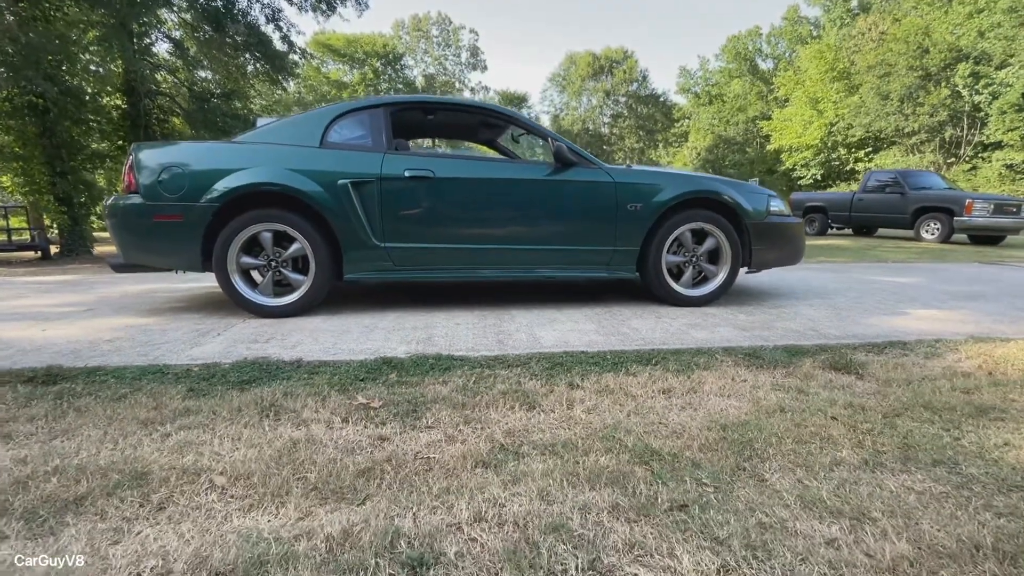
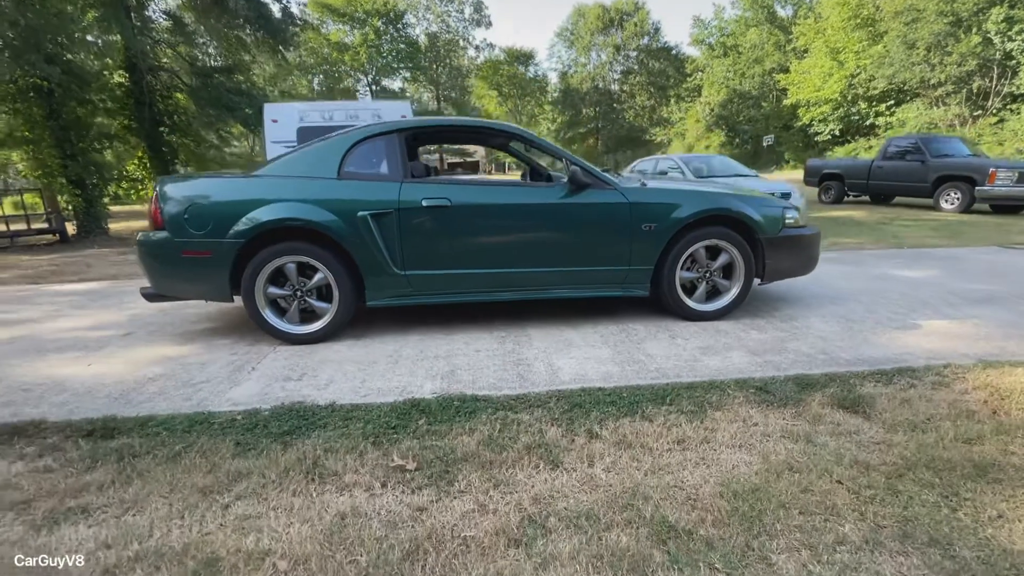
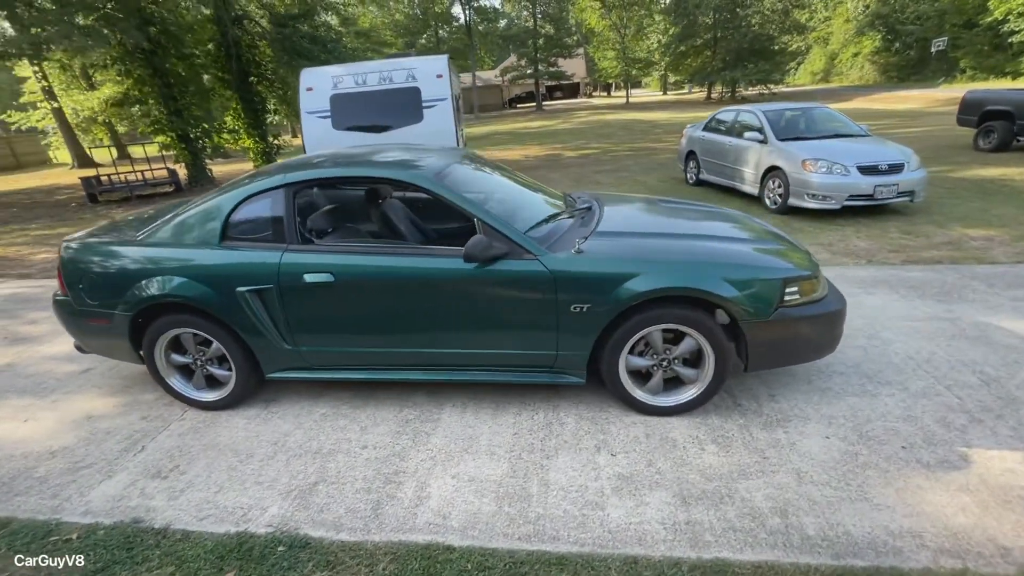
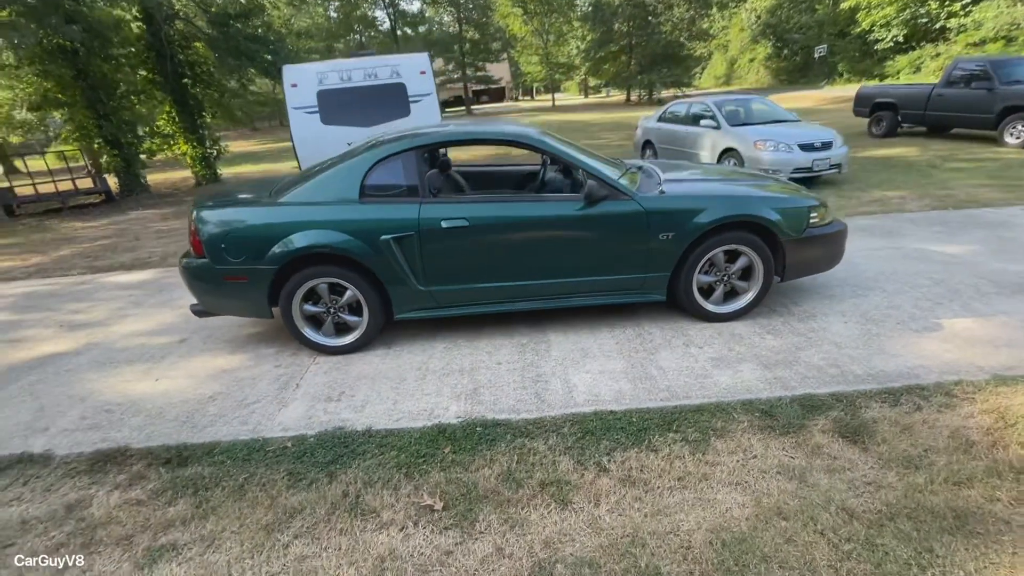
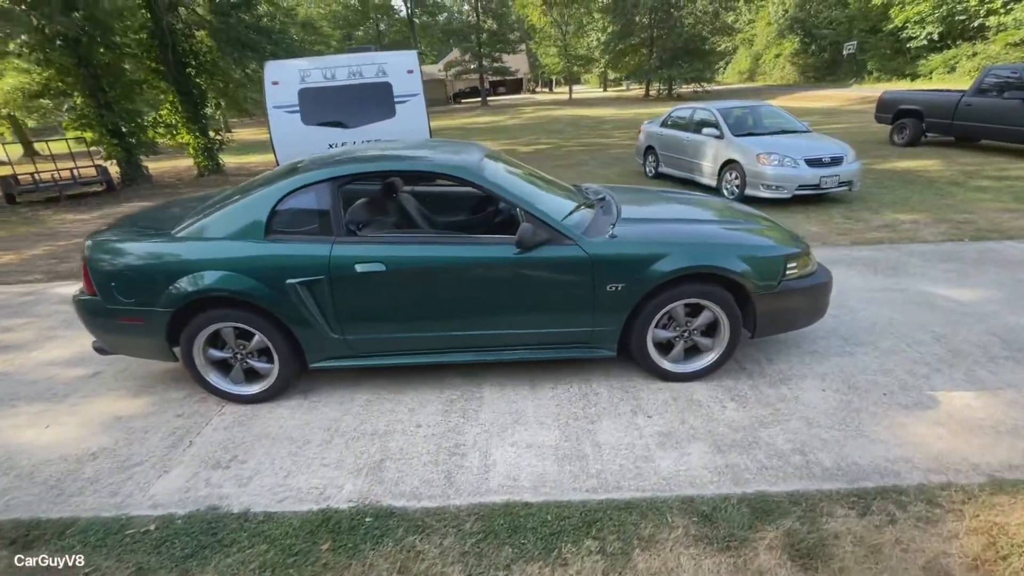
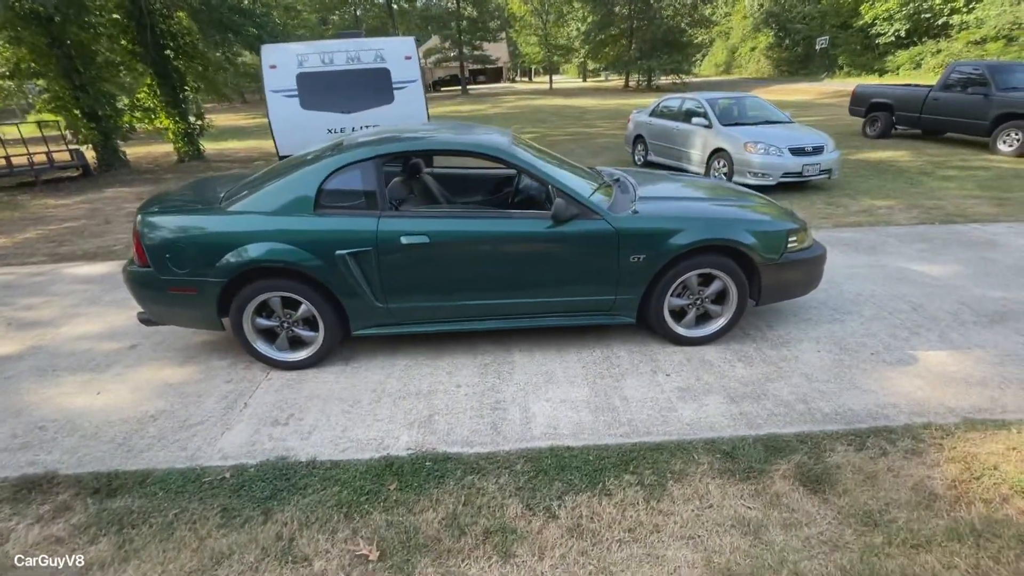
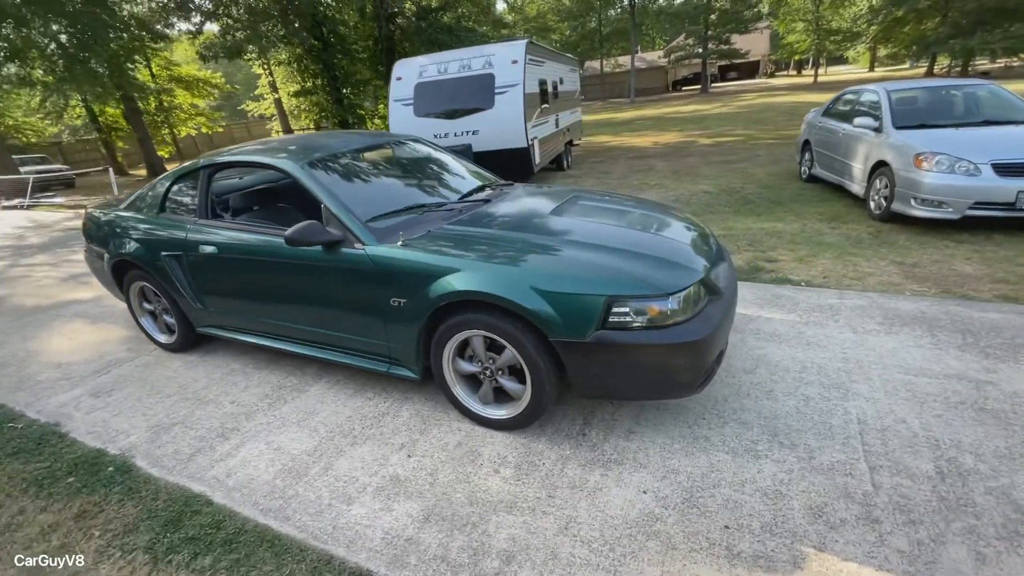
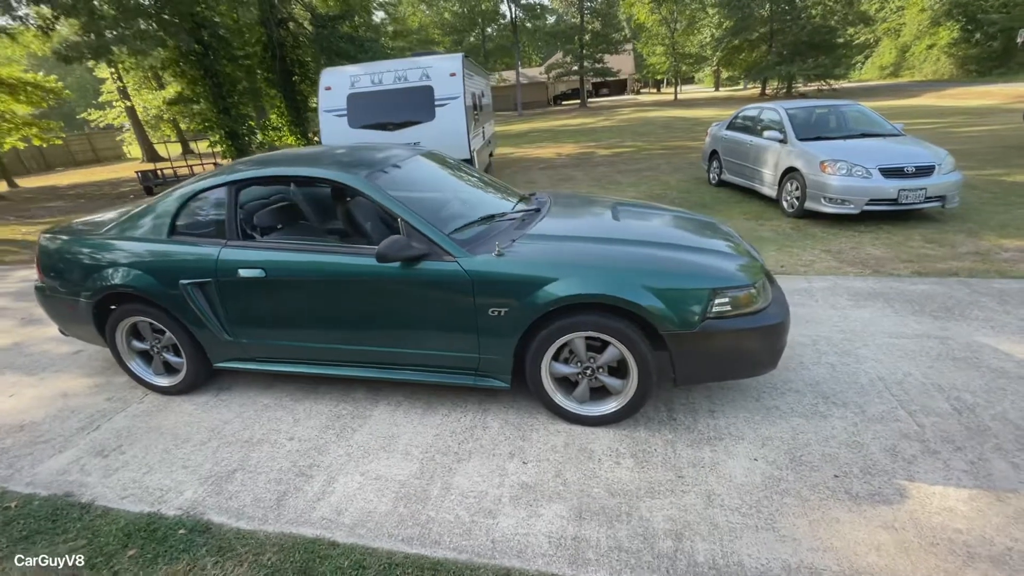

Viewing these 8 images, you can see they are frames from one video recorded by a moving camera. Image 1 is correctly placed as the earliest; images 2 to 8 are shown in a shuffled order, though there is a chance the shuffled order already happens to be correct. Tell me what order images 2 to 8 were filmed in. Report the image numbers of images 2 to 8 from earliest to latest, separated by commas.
2, 4, 6, 5, 3, 8, 7
